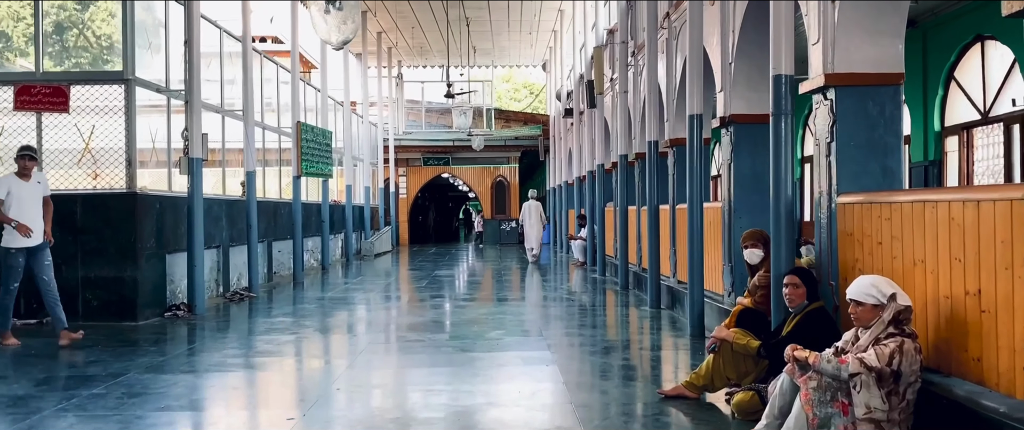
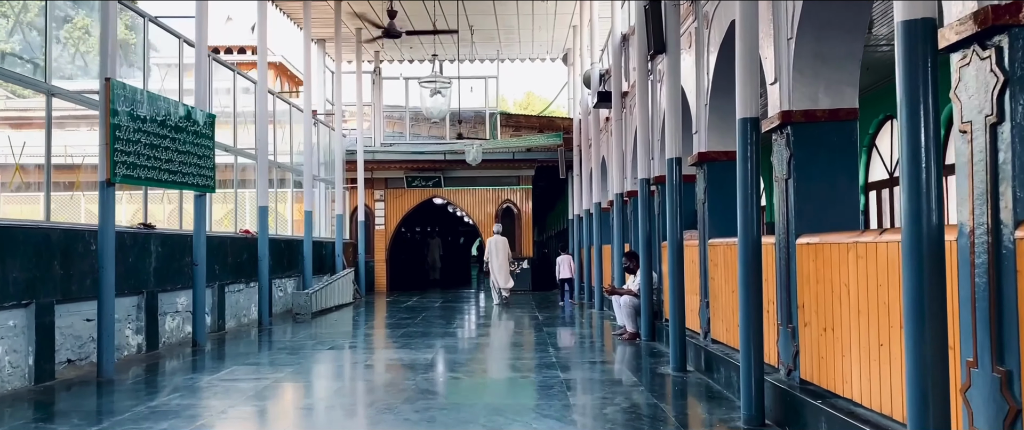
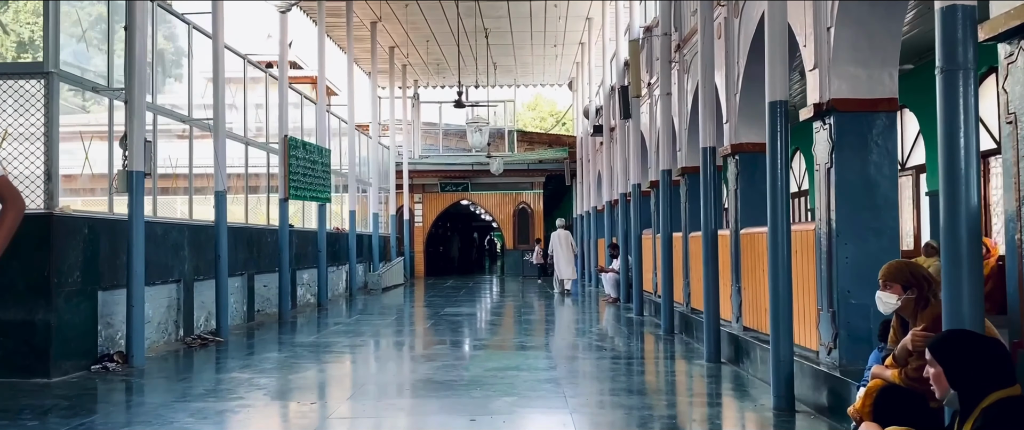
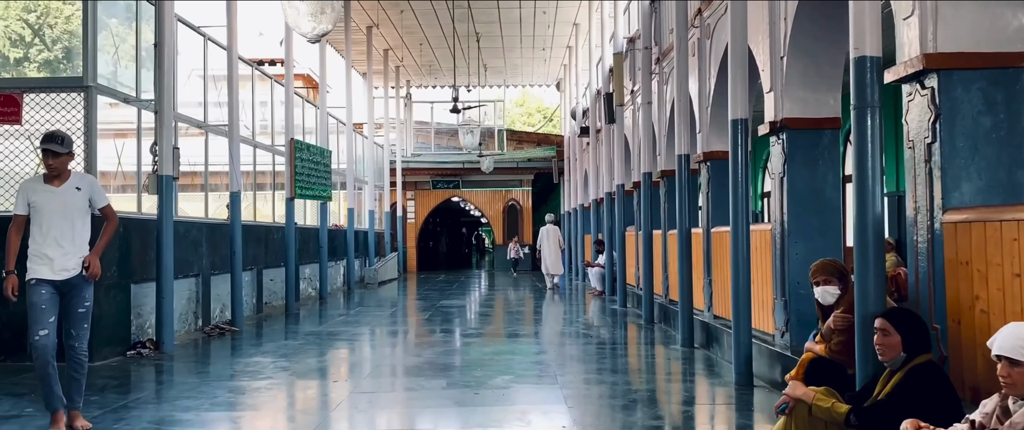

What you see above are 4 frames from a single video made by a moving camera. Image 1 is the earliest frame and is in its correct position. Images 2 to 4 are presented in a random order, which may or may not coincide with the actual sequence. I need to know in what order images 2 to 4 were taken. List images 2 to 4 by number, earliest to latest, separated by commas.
4, 3, 2
